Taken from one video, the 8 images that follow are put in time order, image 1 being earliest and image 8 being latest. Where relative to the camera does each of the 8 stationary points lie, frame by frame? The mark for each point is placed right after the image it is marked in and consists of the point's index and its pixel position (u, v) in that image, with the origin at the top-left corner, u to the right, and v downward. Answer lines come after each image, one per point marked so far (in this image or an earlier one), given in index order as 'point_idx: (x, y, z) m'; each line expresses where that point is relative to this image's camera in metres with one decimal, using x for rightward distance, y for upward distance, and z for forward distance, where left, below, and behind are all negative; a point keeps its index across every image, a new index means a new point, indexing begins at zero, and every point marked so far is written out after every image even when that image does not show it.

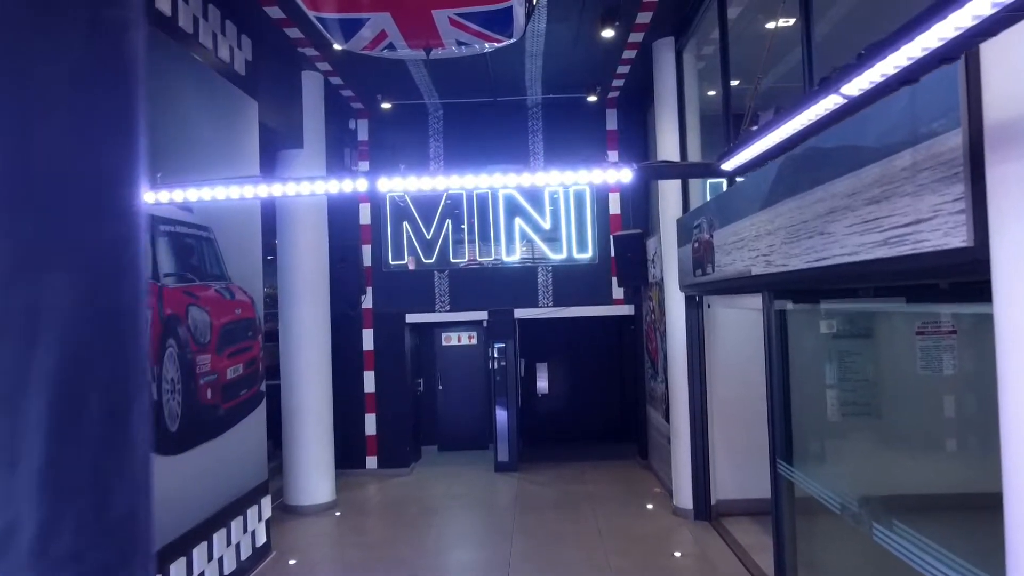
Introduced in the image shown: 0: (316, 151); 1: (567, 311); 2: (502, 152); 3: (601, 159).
0: (-1.2, +0.9, +5.1) m
1: (+0.4, -0.2, +6.0) m
2: (-0.1, +1.0, +6.1) m
3: (+0.7, +1.0, +6.0) m
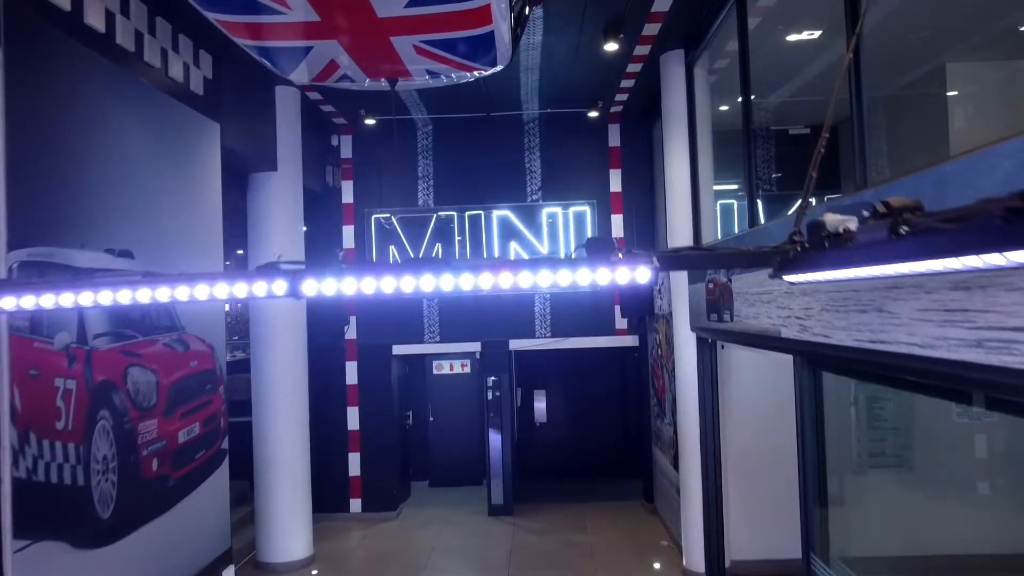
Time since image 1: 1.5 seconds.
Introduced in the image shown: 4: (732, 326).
0: (-1.3, +0.7, +4.7) m
1: (+0.4, -0.4, +5.5) m
2: (-0.1, +0.8, +5.6) m
3: (+0.6, +0.8, +5.6) m
4: (+0.9, -0.2, +3.2) m
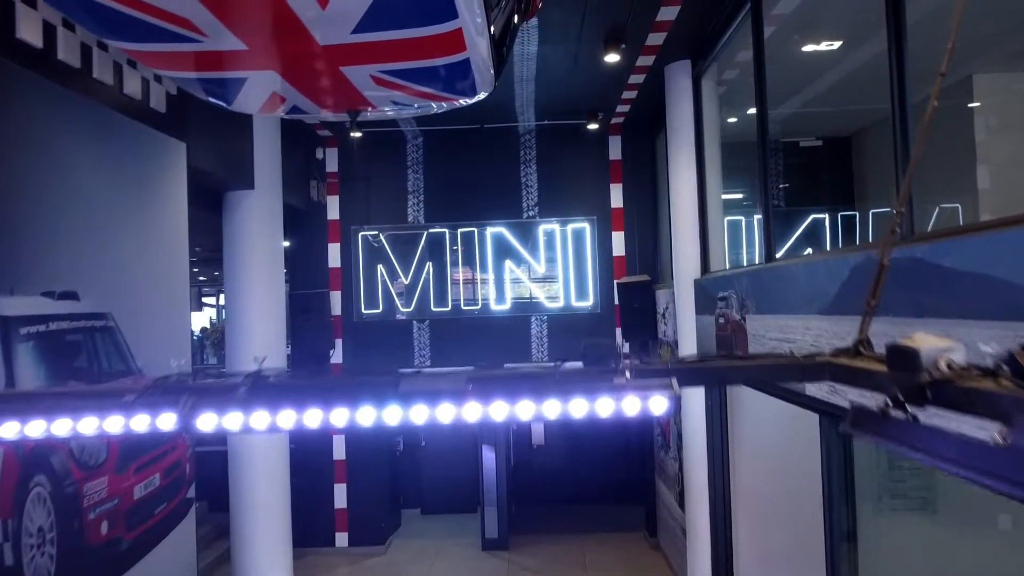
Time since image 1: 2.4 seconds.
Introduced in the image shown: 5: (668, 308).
0: (-1.3, +0.5, +4.4) m
1: (+0.3, -0.5, +5.2) m
2: (-0.2, +0.7, +5.3) m
3: (+0.6, +0.6, +5.3) m
4: (+0.8, -0.3, +2.9) m
5: (+0.9, -0.1, +4.4) m
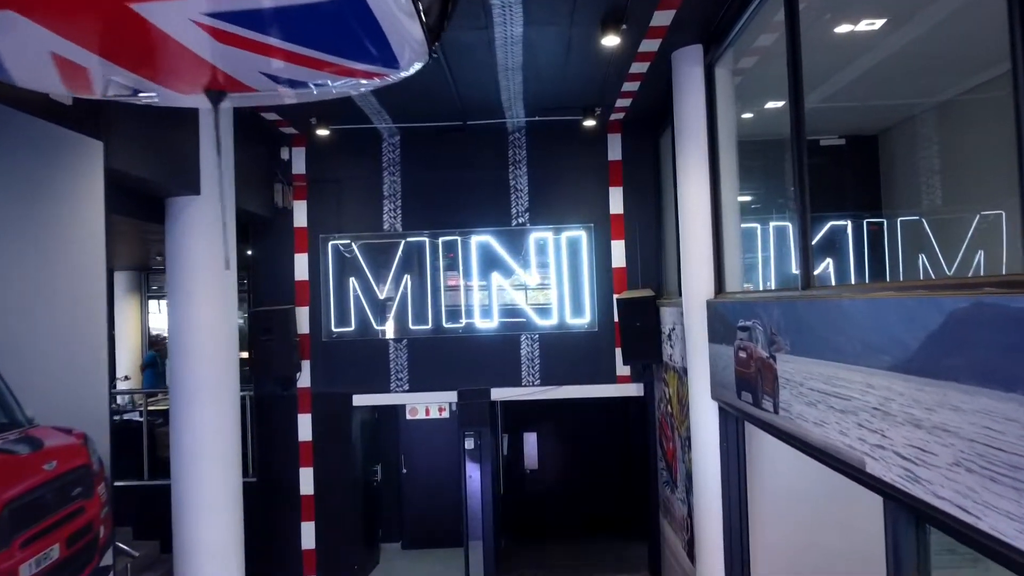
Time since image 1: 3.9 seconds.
0: (-1.4, +0.4, +3.8) m
1: (+0.3, -0.6, +4.7) m
2: (-0.2, +0.6, +4.8) m
3: (+0.5, +0.5, +4.7) m
4: (+0.8, -0.4, +2.3) m
5: (+0.8, -0.2, +3.9) m
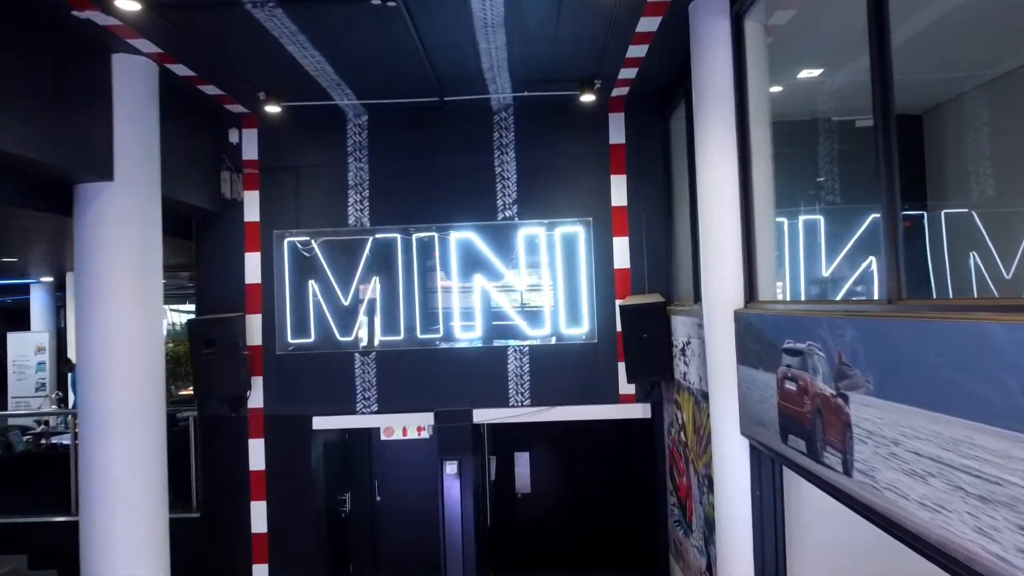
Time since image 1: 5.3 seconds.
0: (-1.5, +0.4, +3.2) m
1: (+0.2, -0.6, +4.0) m
2: (-0.3, +0.6, +4.1) m
3: (+0.5, +0.5, +4.1) m
4: (+0.7, -0.4, +1.7) m
5: (+0.7, -0.2, +3.2) m
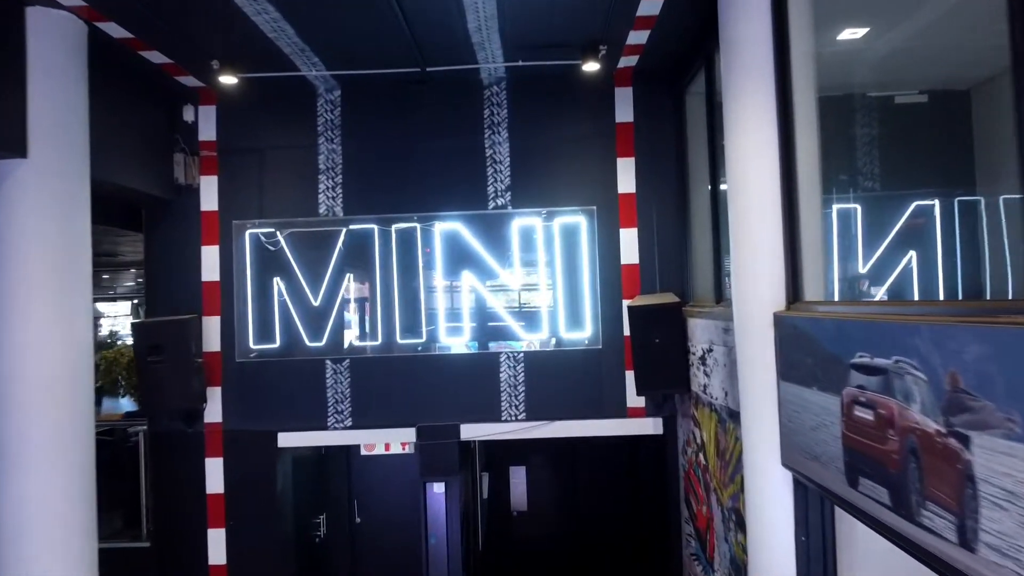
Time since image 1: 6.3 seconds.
0: (-1.5, +0.4, +2.7) m
1: (+0.2, -0.6, +3.5) m
2: (-0.3, +0.6, +3.6) m
3: (+0.4, +0.5, +3.6) m
4: (+0.7, -0.4, +1.2) m
5: (+0.7, -0.2, +2.7) m
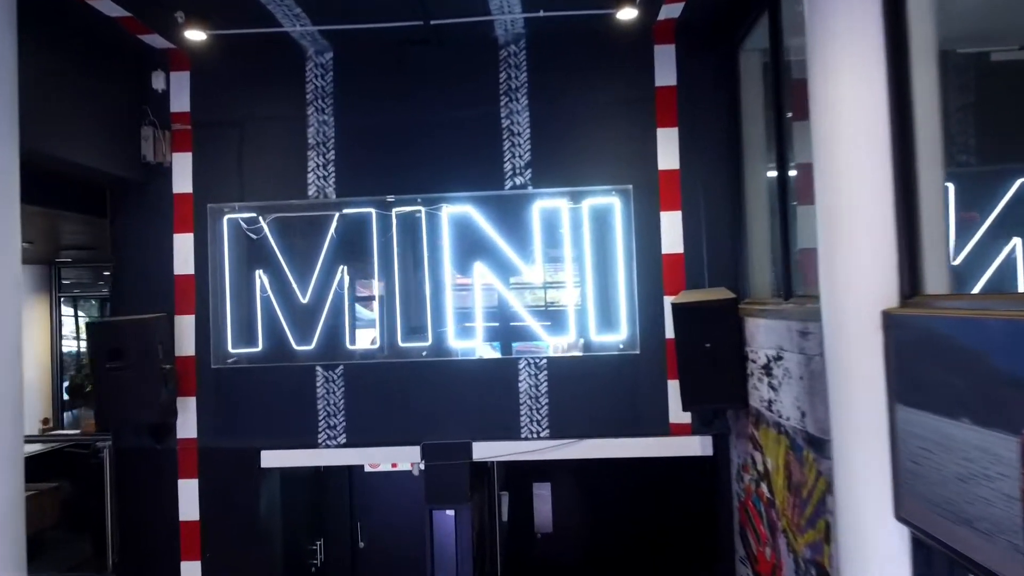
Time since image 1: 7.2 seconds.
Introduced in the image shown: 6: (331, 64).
0: (-1.4, +0.4, +2.2) m
1: (+0.2, -0.6, +3.0) m
2: (-0.2, +0.6, +3.1) m
3: (+0.5, +0.5, +3.0) m
4: (+0.7, -0.4, +0.6) m
5: (+0.7, -0.2, +2.2) m
6: (-0.7, +0.9, +3.1) m
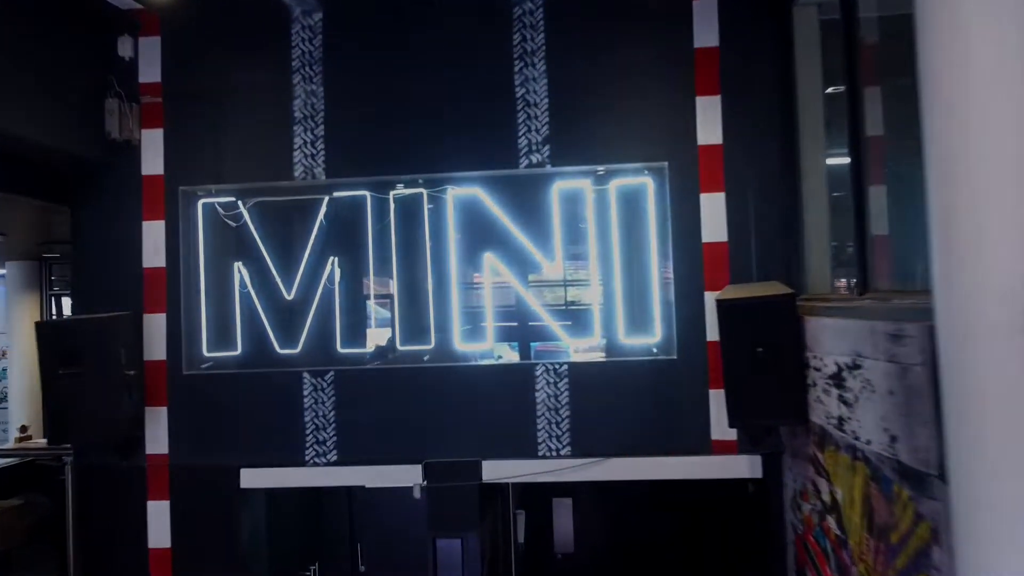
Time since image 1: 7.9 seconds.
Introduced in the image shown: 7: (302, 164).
0: (-1.4, +0.5, +1.8) m
1: (+0.3, -0.6, +2.6) m
2: (-0.2, +0.6, +2.7) m
3: (+0.6, +0.6, +2.6) m
4: (+0.7, -0.4, +0.2) m
5: (+0.8, -0.2, +1.7) m
6: (-0.6, +0.9, +2.7) m
7: (-0.7, +0.4, +2.7) m
